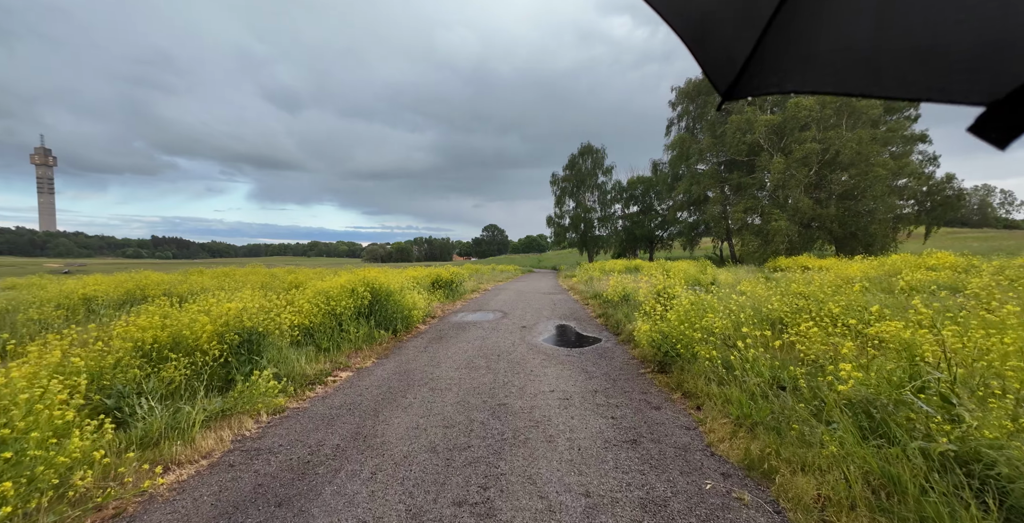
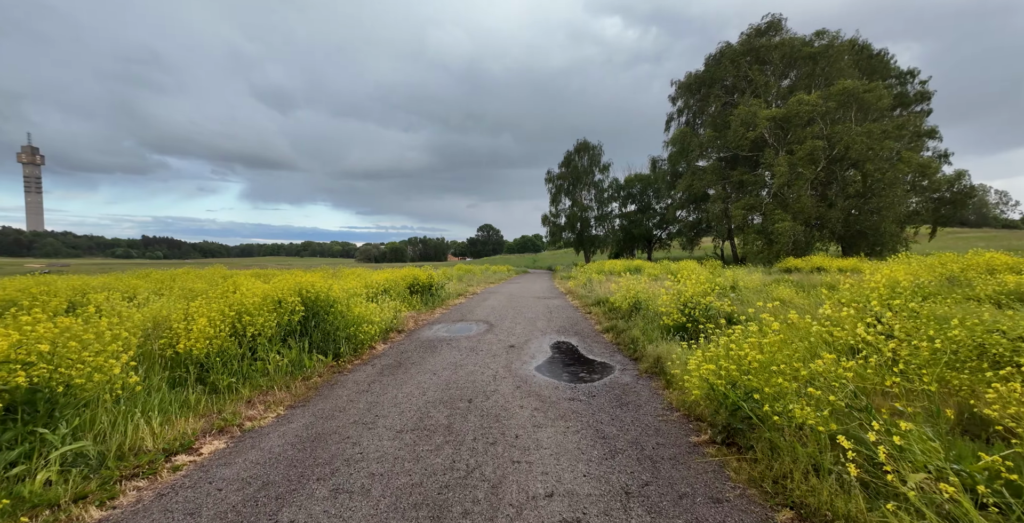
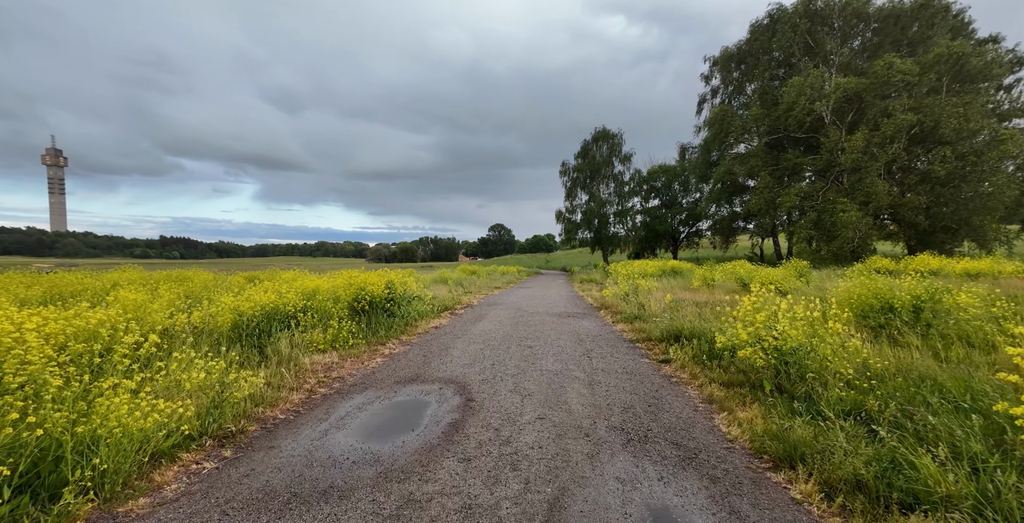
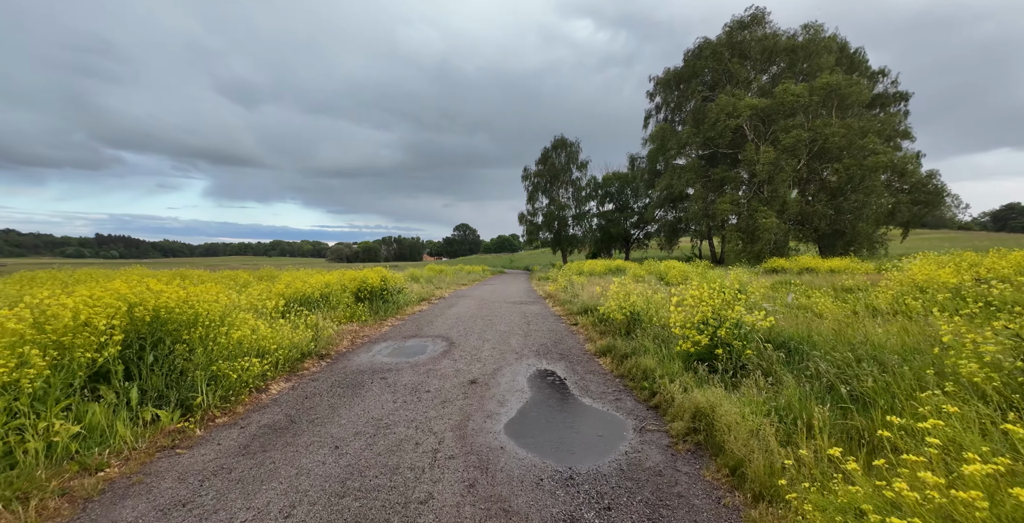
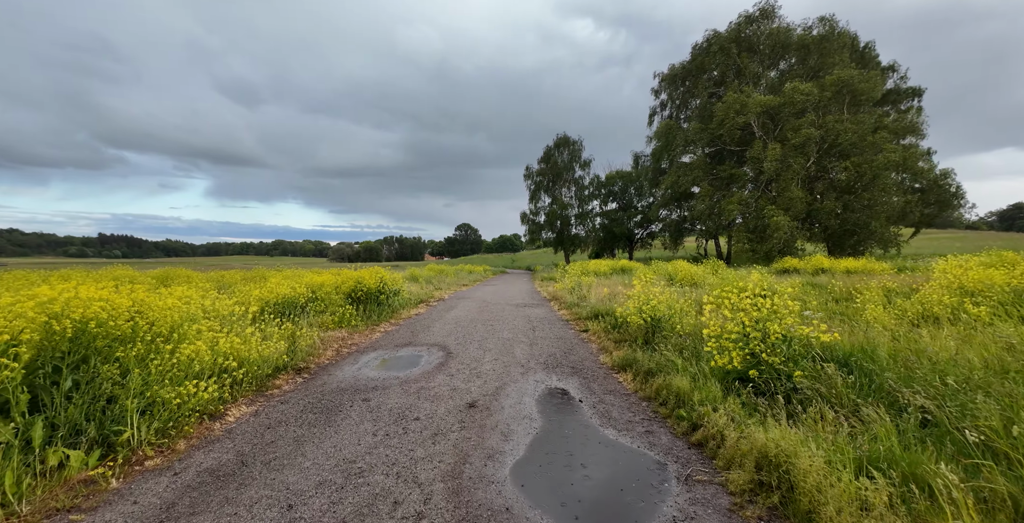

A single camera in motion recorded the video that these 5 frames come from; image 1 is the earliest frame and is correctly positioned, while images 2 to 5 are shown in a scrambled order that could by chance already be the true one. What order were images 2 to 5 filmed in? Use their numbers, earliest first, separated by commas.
2, 4, 5, 3
